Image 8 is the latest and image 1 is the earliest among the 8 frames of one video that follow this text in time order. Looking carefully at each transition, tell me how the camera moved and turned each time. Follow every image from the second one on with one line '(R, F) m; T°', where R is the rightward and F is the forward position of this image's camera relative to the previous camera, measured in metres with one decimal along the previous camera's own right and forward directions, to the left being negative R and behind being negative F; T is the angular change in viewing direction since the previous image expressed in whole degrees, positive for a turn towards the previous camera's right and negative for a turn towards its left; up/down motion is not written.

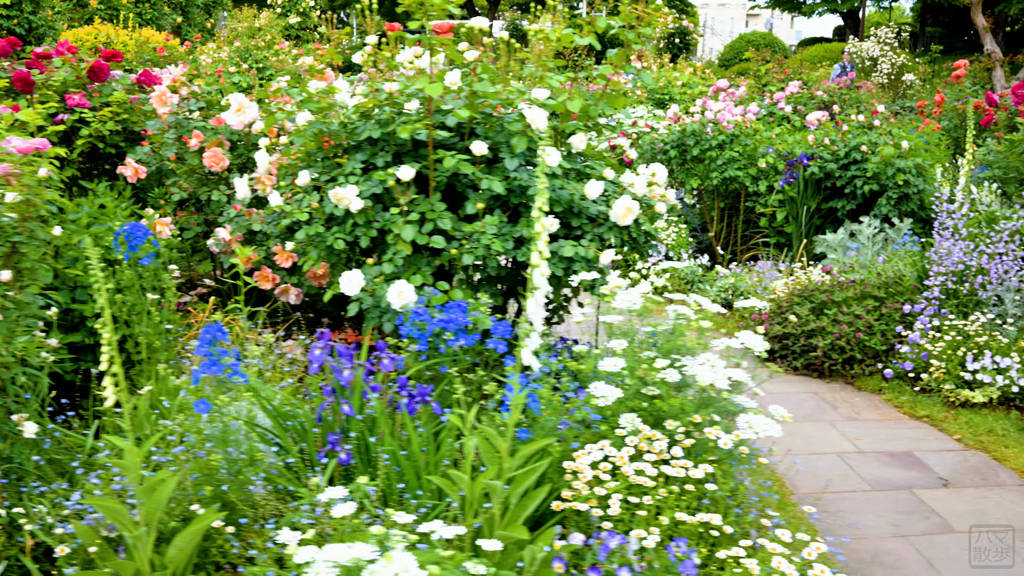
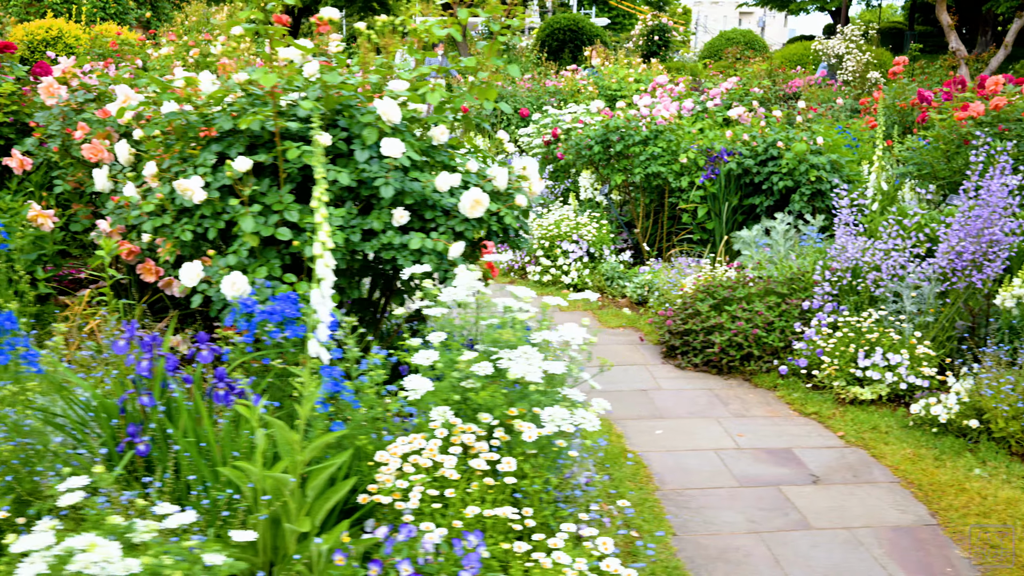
(+0.4, 0.0) m; 0°
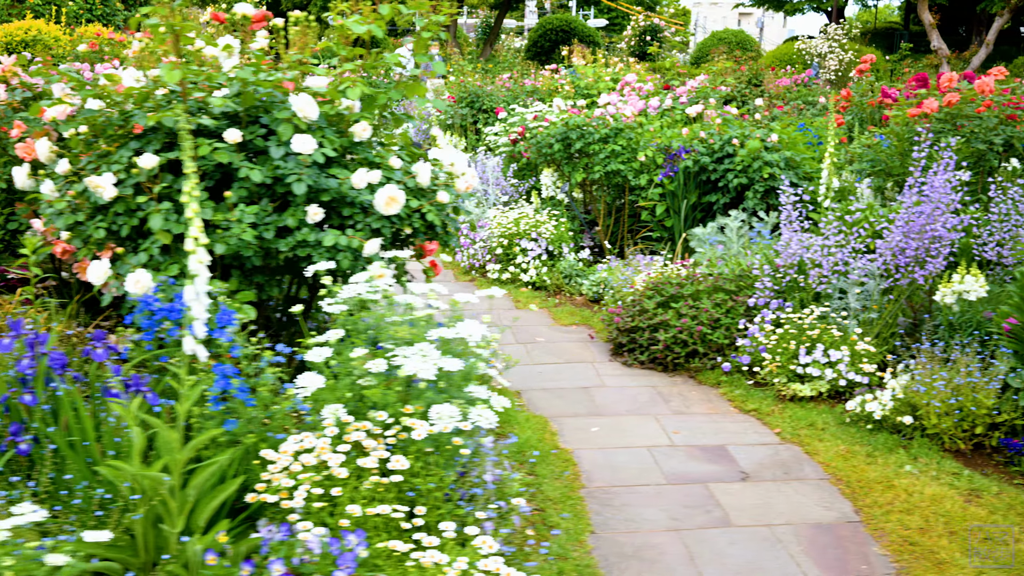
(+0.2, 0.0) m; 0°
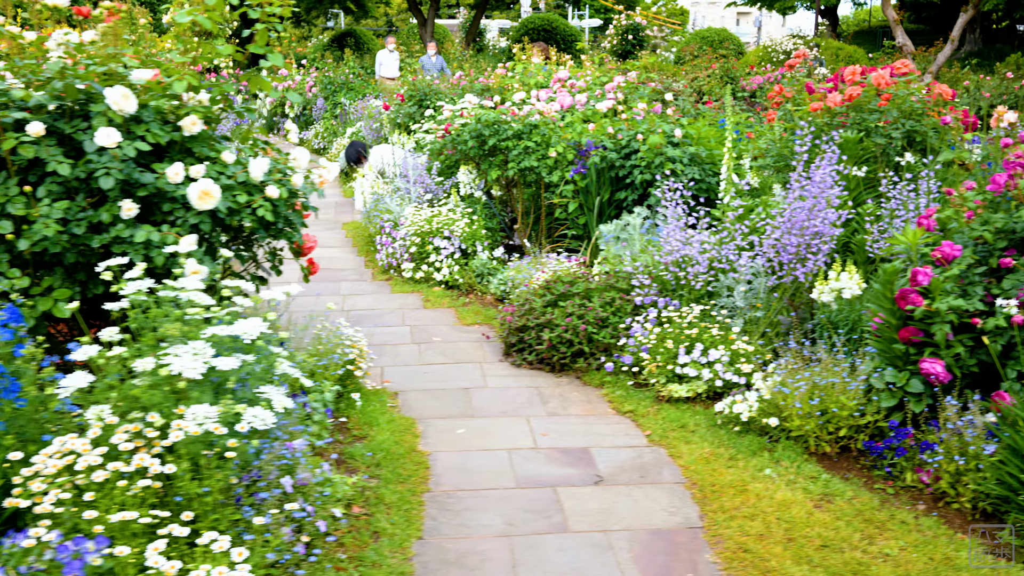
(+0.4, +0.1) m; 0°
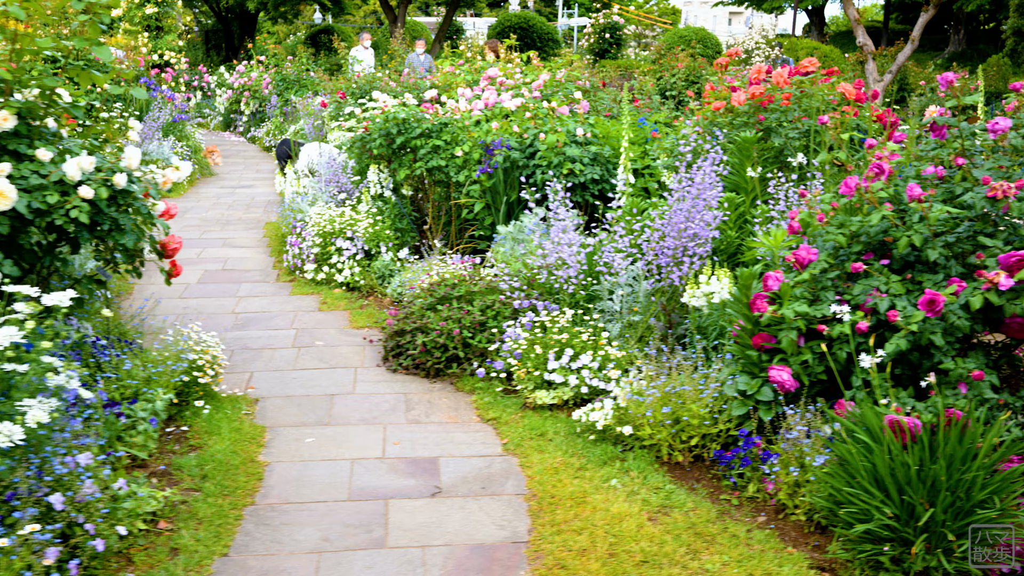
(+0.4, +0.1) m; 0°
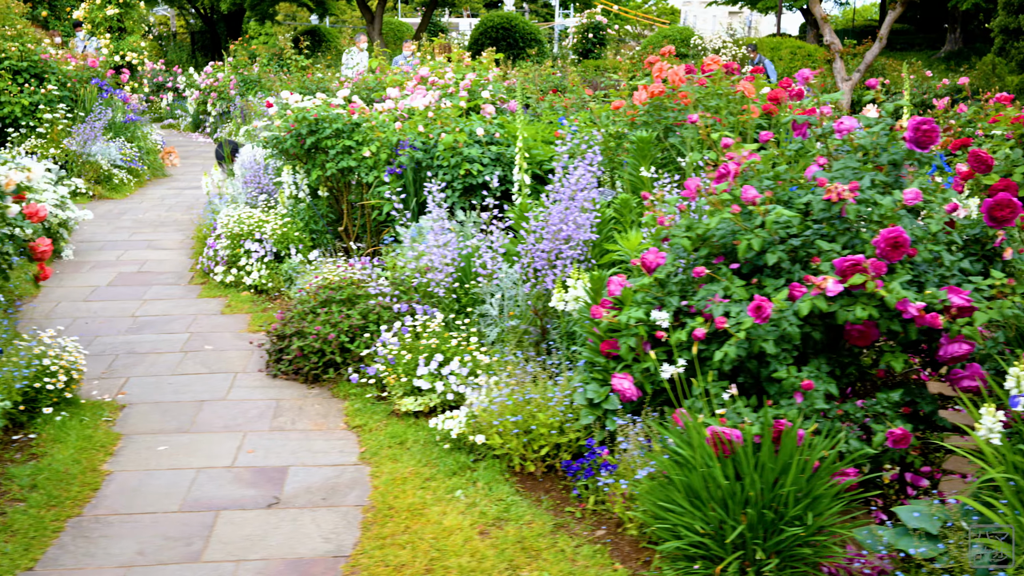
(+0.4, +0.1) m; 0°
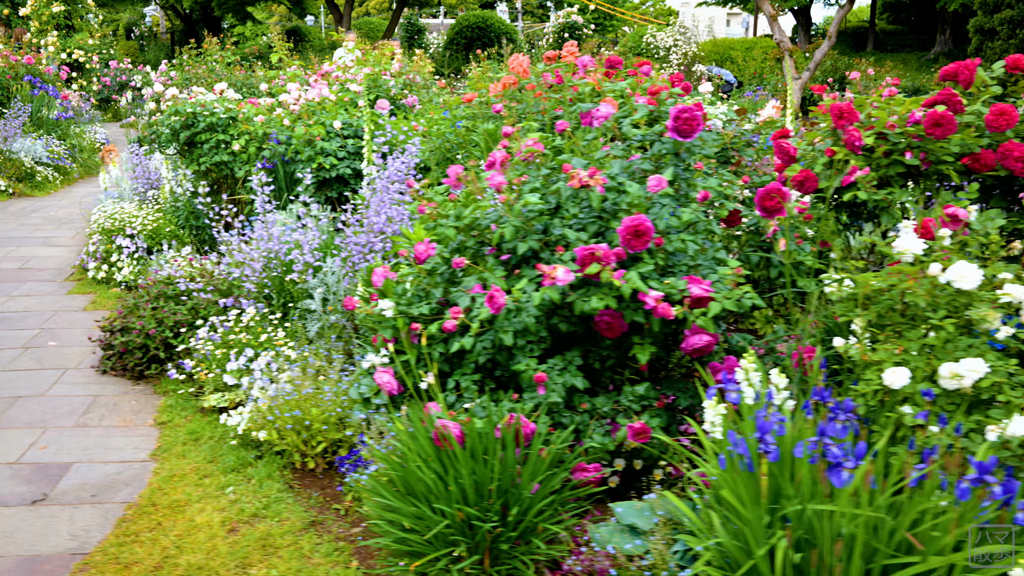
(+0.6, +0.1) m; 0°
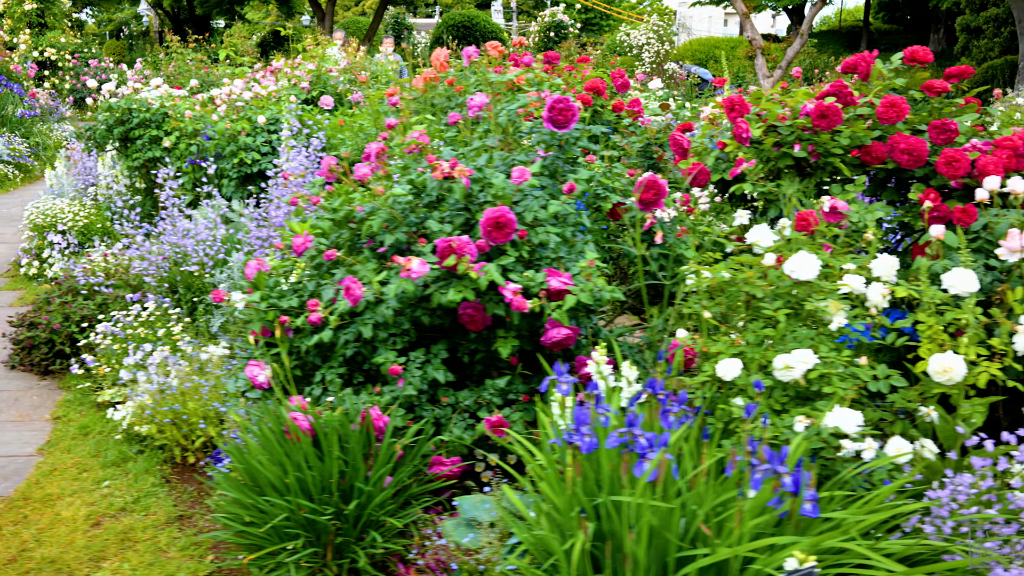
(+0.3, 0.0) m; 0°
